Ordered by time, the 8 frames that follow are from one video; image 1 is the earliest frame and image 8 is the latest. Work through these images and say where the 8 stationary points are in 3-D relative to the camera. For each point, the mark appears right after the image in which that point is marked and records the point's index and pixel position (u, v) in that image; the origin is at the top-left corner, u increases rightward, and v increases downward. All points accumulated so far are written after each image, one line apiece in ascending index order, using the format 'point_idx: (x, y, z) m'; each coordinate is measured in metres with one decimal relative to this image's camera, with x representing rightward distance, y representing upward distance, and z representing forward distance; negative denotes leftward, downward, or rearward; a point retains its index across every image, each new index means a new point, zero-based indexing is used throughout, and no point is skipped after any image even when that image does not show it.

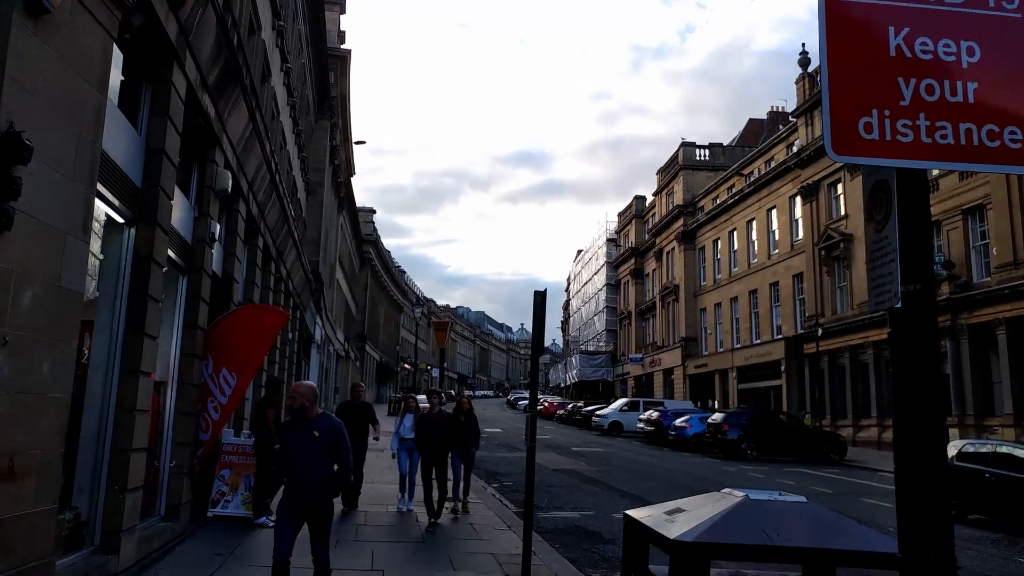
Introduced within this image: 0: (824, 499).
0: (+5.7, -3.9, +15.0) m
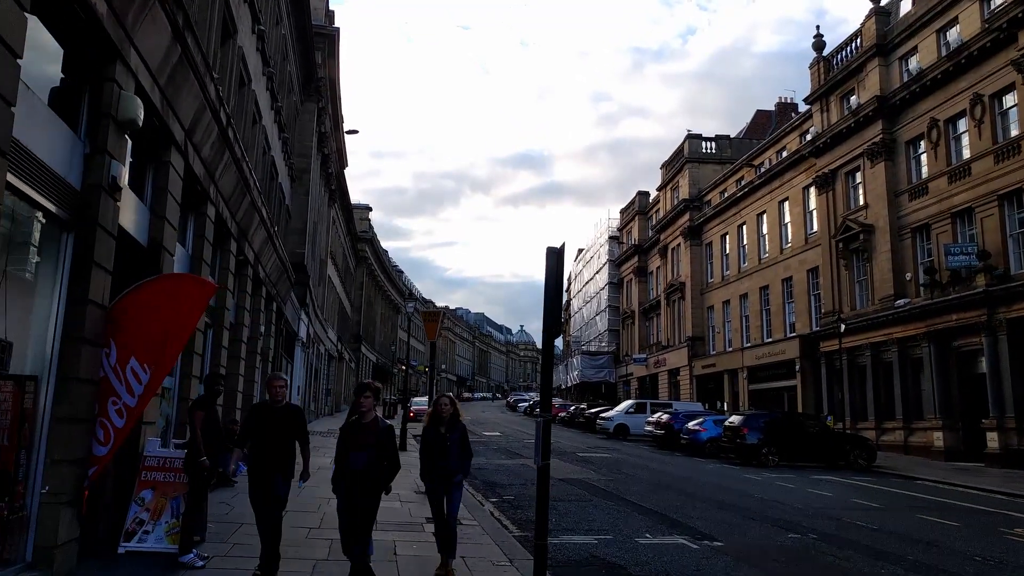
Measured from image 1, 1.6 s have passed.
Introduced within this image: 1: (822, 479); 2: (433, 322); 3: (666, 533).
0: (+5.8, -3.6, +13.0) m
1: (+7.4, -4.5, +19.3) m
2: (-1.3, -0.6, +13.6) m
3: (+2.0, -3.2, +10.6) m
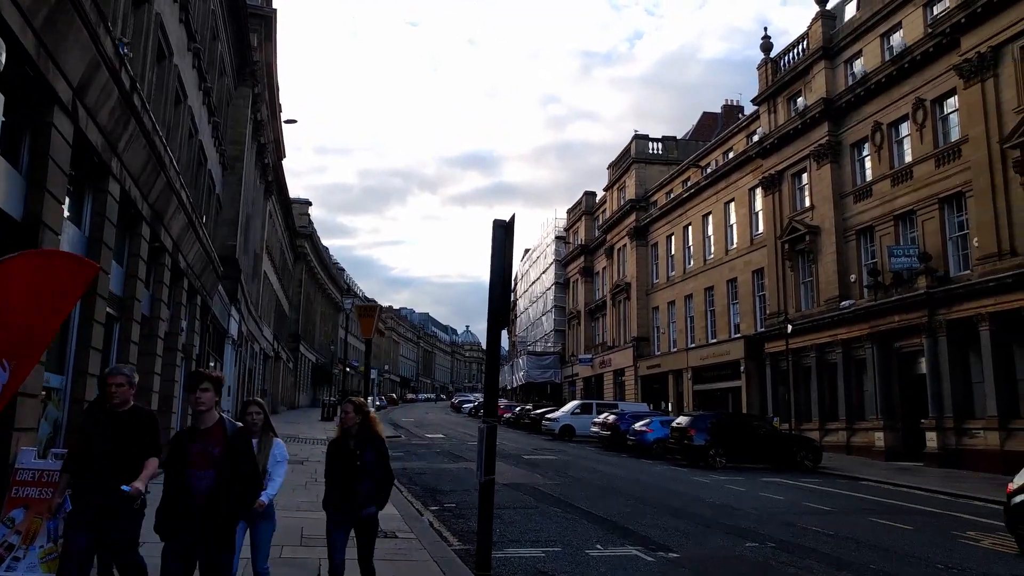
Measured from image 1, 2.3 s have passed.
0: (+4.9, -3.6, +12.7) m
1: (+6.0, -4.5, +19.1) m
2: (-2.2, -0.5, +12.8) m
3: (+1.3, -3.1, +10.1) m
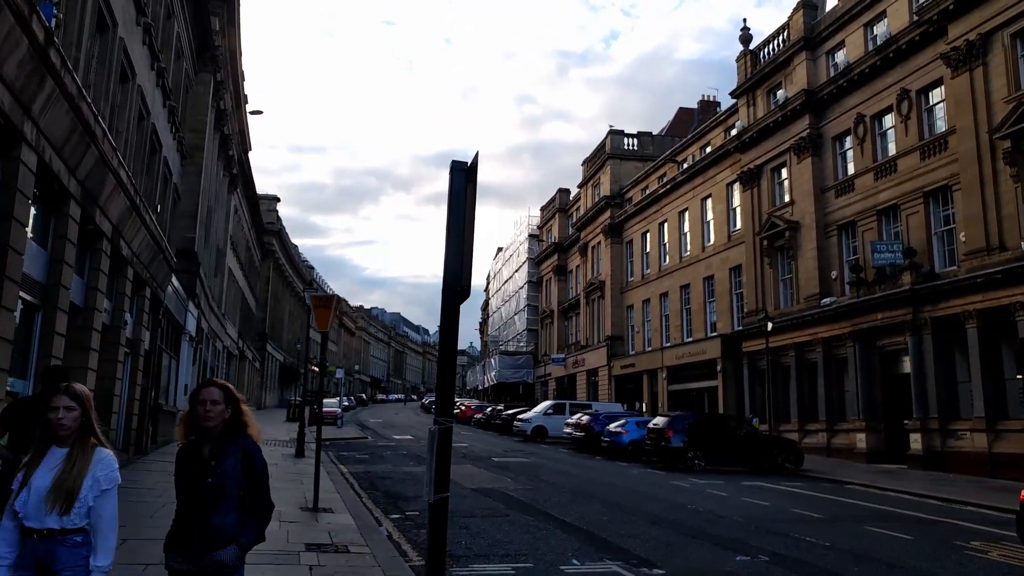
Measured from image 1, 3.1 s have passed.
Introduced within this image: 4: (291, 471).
0: (+4.4, -3.4, +11.7) m
1: (+5.4, -4.4, +18.2) m
2: (-2.7, -0.3, +11.6) m
3: (+0.9, -3.0, +9.0) m
4: (-4.5, -3.7, +16.8) m
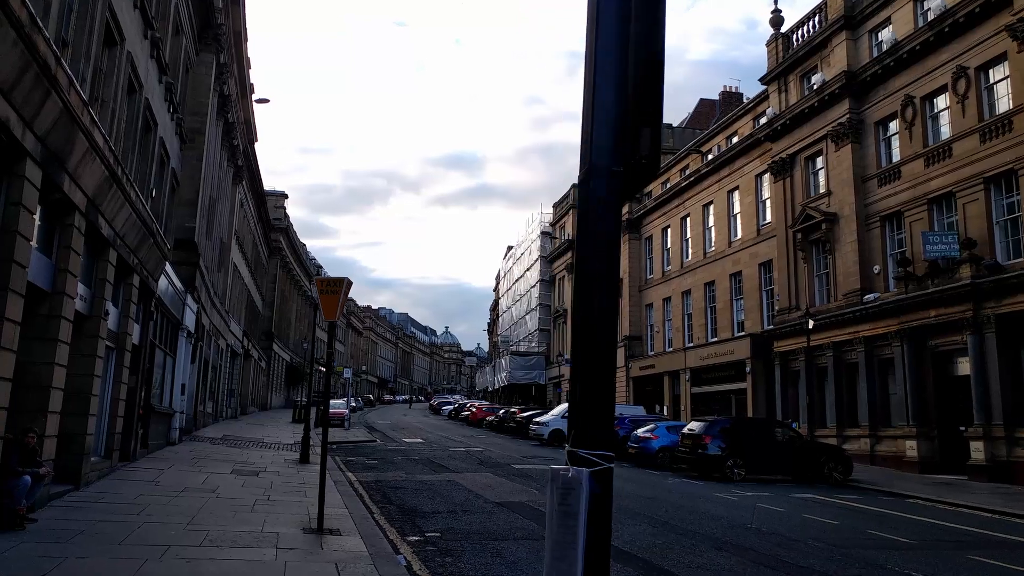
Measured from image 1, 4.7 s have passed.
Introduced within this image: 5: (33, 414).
0: (+4.9, -3.2, +9.9) m
1: (+5.9, -4.2, +16.4) m
2: (-2.2, -0.1, +9.9) m
3: (+1.4, -2.8, +7.2) m
4: (-4.0, -3.5, +15.1) m
5: (-5.6, -1.5, +9.6) m
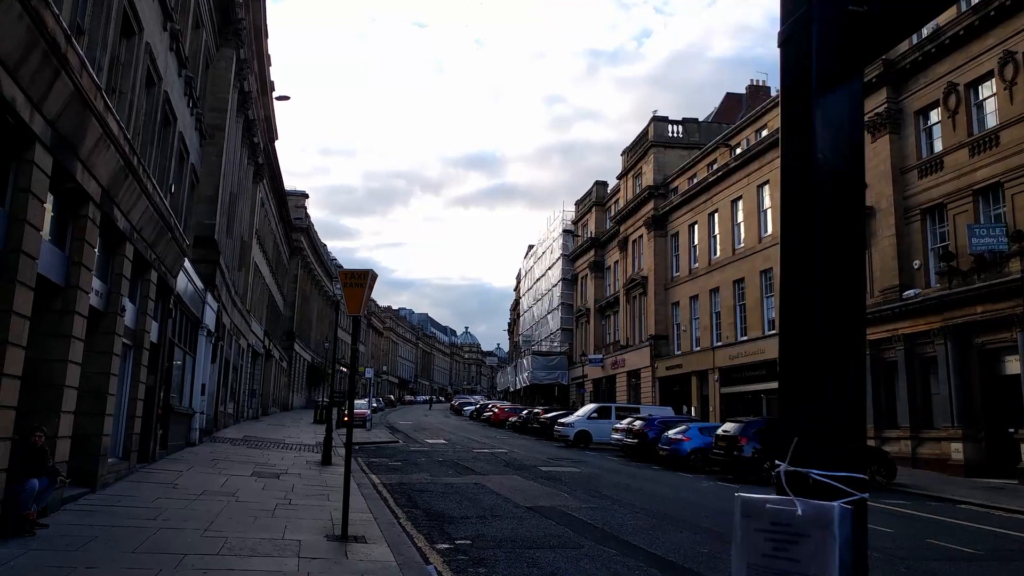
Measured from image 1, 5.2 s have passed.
0: (+5.3, -3.1, +9.1) m
1: (+6.5, -4.1, +15.5) m
2: (-1.8, 0.0, +9.3) m
3: (+1.7, -2.7, +6.5) m
4: (-3.5, -3.4, +14.5) m
5: (-5.2, -1.4, +9.0) m
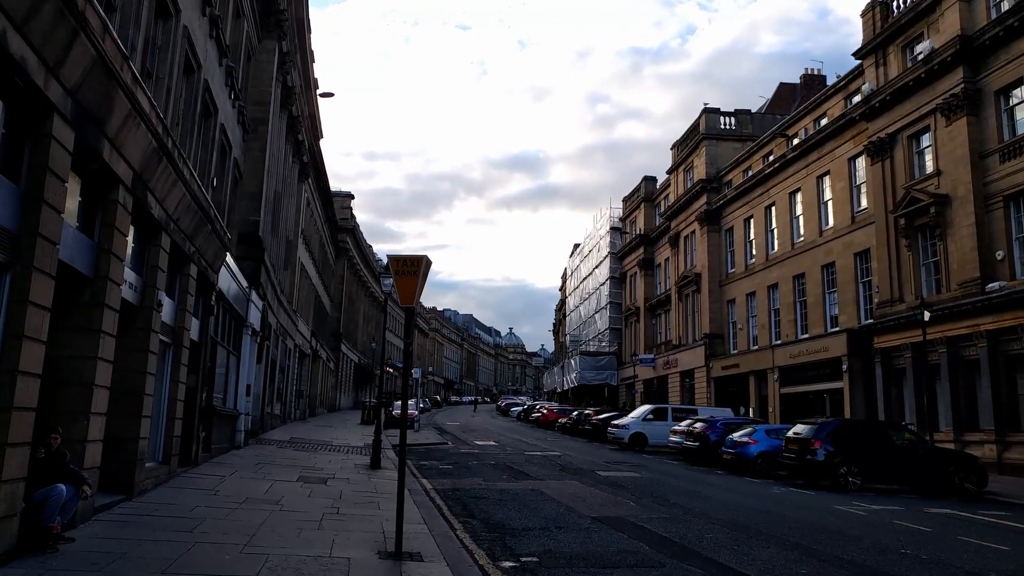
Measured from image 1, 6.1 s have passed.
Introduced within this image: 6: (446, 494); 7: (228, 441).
0: (+6.0, -3.0, +7.8) m
1: (+7.5, -3.9, +14.2) m
2: (-1.1, +0.1, +8.3) m
3: (+2.3, -2.5, +5.4) m
4: (-2.4, -3.3, +13.7) m
5: (-4.5, -1.3, +8.3) m
6: (-1.1, -3.6, +14.1) m
7: (-6.7, -3.6, +19.2) m
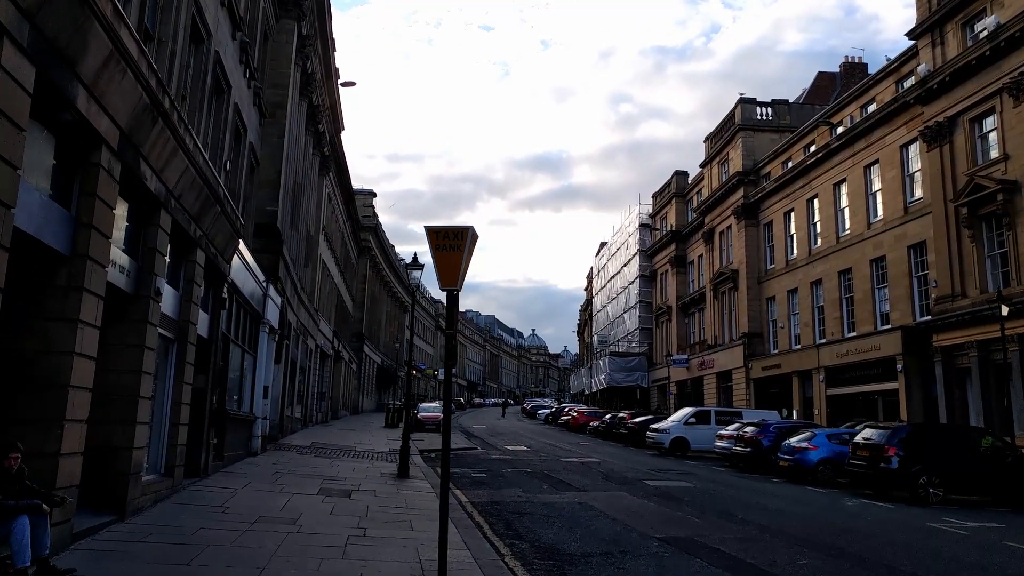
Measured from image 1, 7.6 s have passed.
0: (+6.6, -2.7, +6.1) m
1: (+8.3, -3.7, +12.4) m
2: (-0.5, +0.3, +6.8) m
3: (+2.8, -2.3, +3.8) m
4: (-1.7, -3.2, +12.1) m
5: (-3.9, -1.1, +6.8) m
6: (-0.4, -3.4, +12.5) m
7: (-5.8, -3.5, +17.8) m
